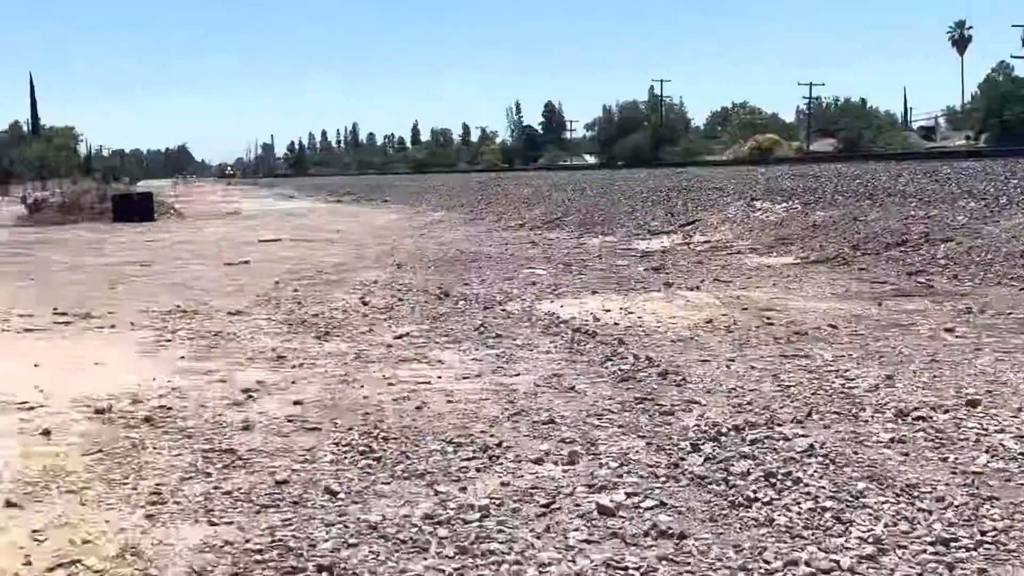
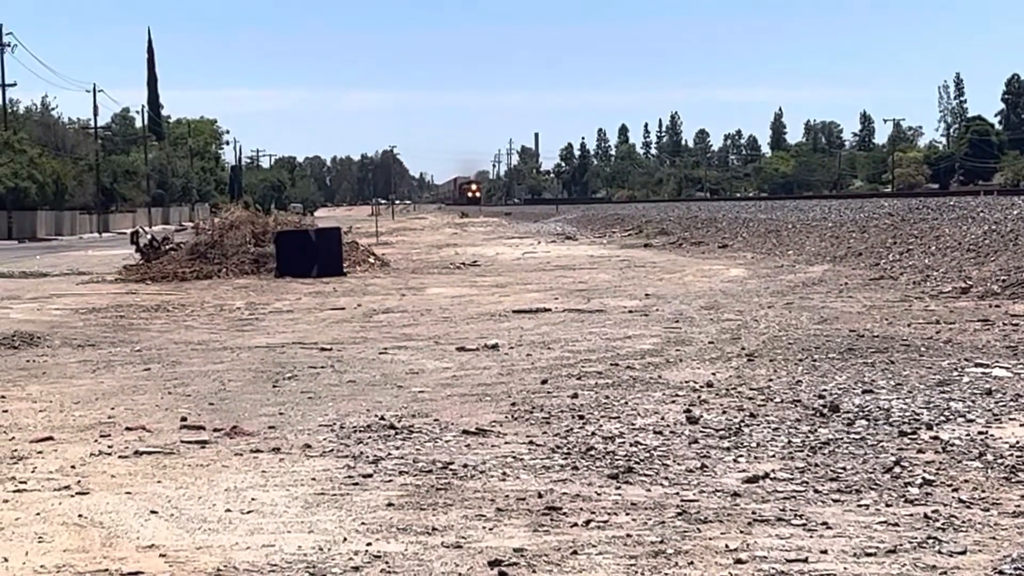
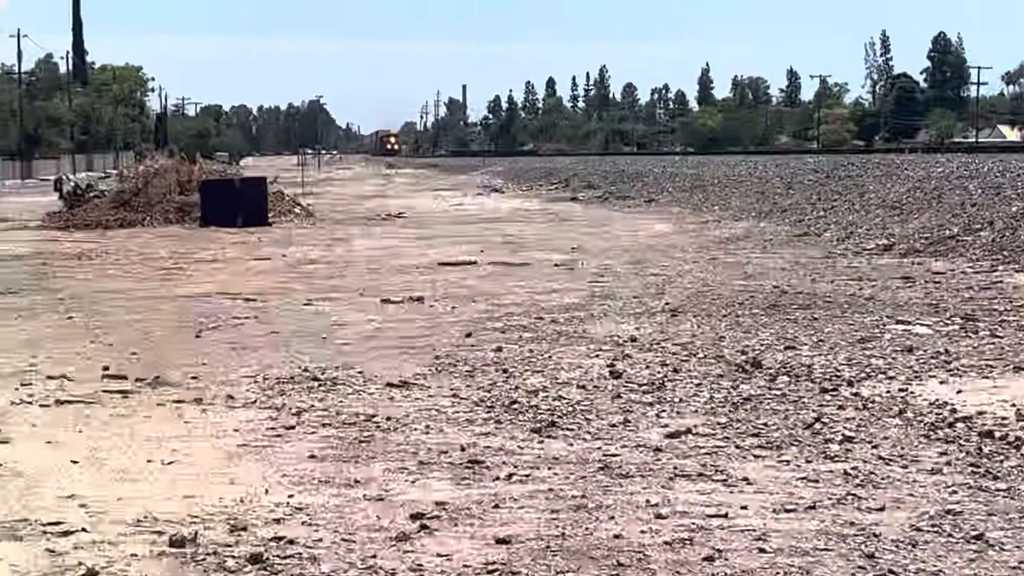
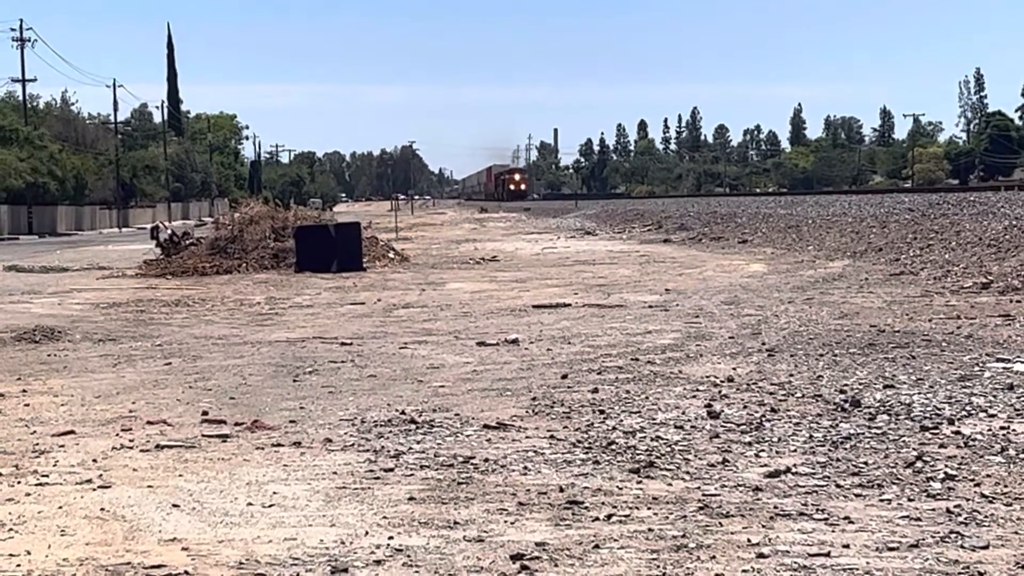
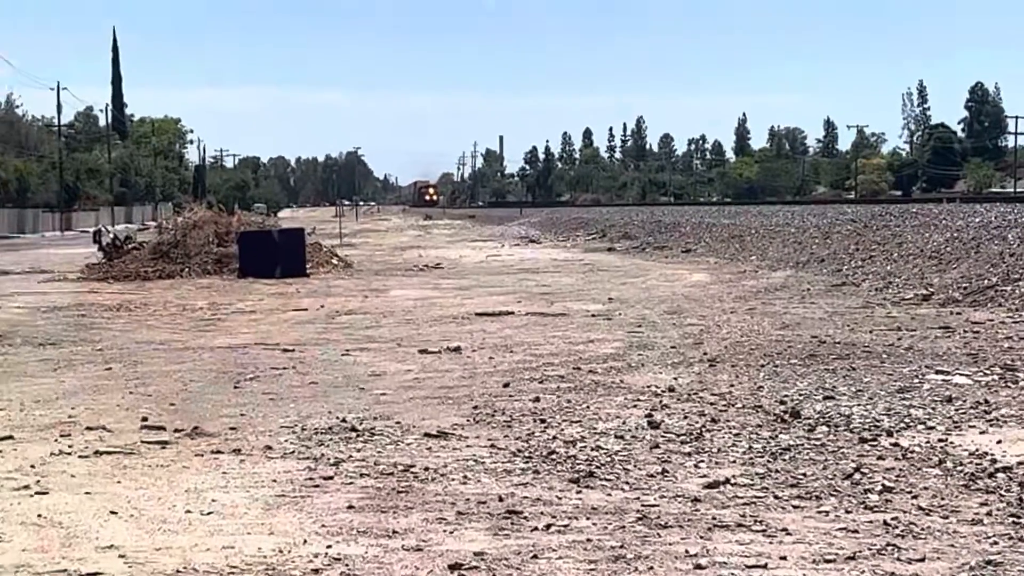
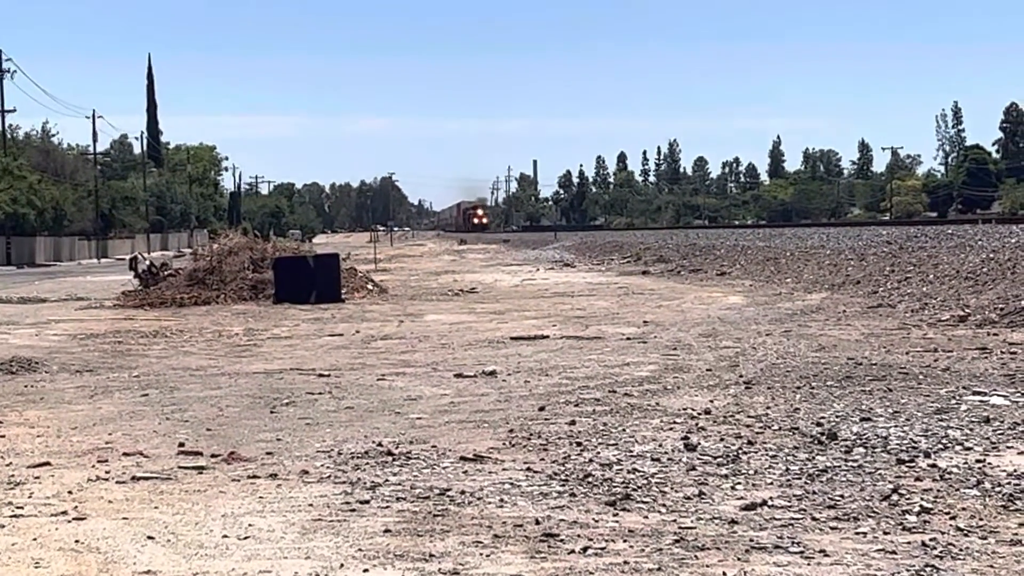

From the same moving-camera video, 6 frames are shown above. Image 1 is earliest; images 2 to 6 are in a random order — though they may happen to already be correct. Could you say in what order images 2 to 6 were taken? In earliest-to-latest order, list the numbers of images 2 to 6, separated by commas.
3, 5, 2, 6, 4
